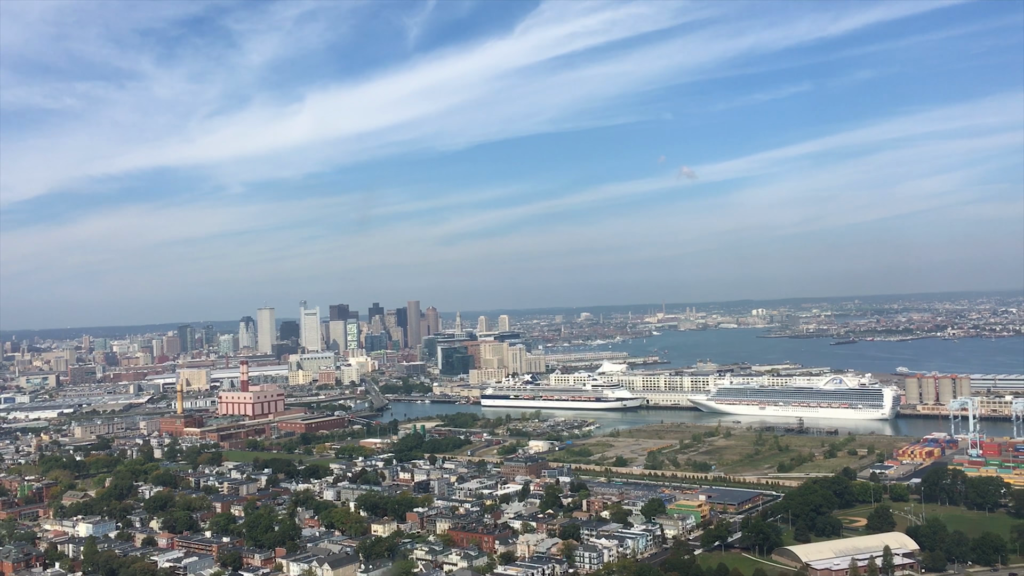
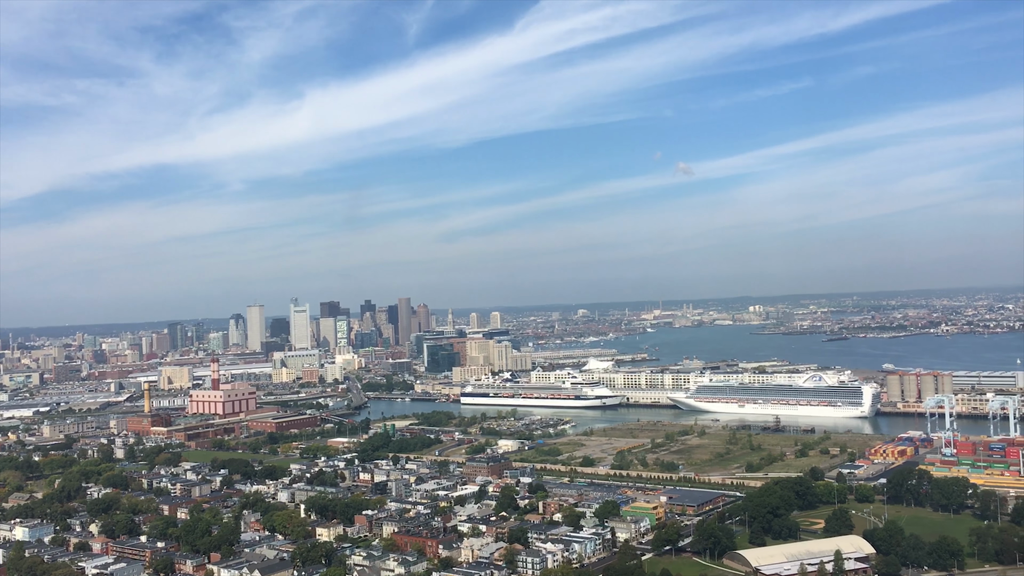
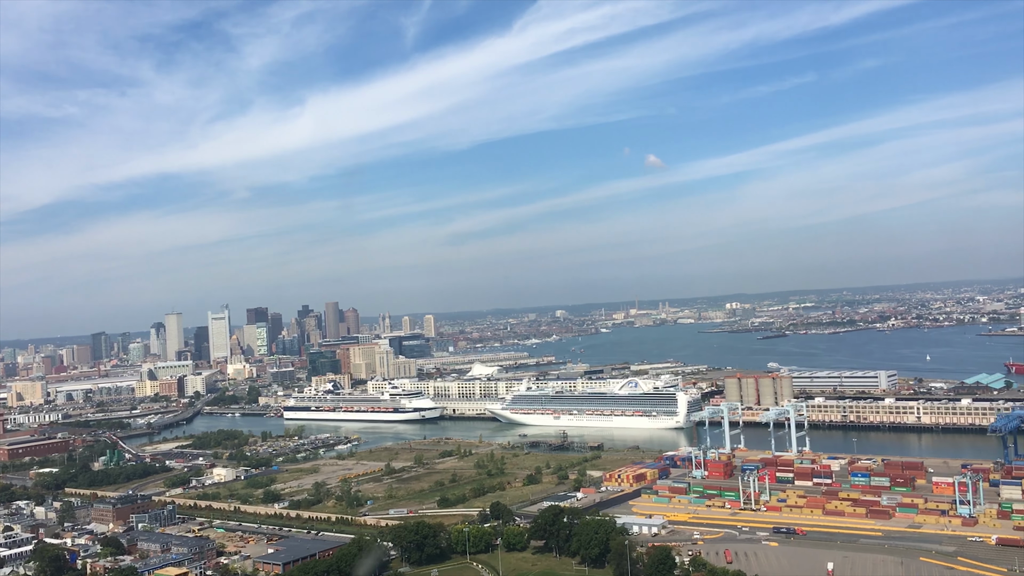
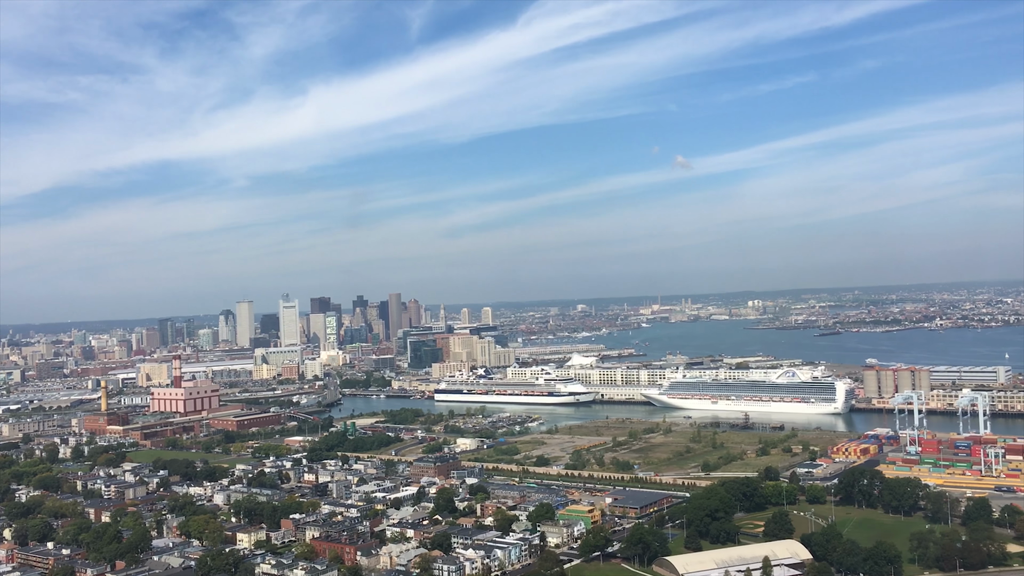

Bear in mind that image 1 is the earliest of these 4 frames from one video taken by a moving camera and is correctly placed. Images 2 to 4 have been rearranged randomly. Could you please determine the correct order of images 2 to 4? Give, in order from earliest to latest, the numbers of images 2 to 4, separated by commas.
2, 4, 3
